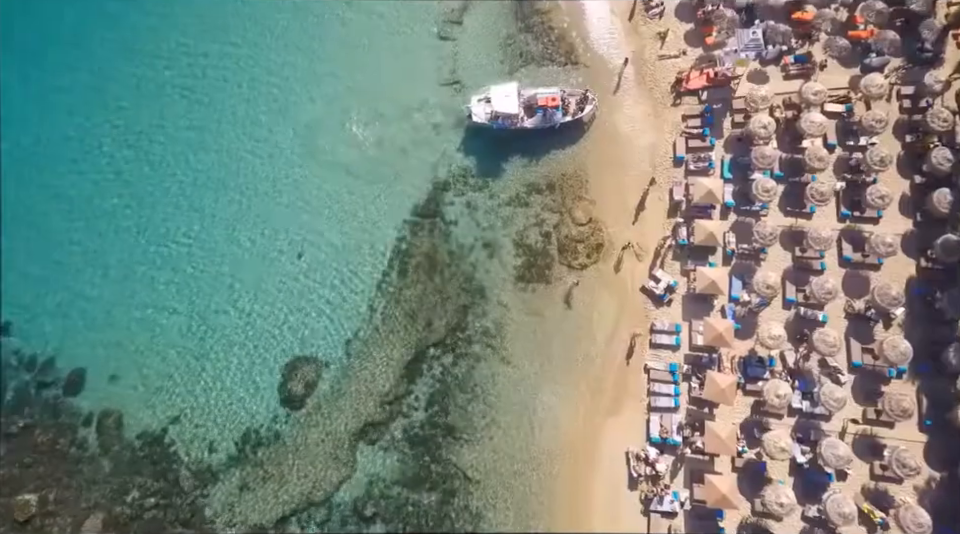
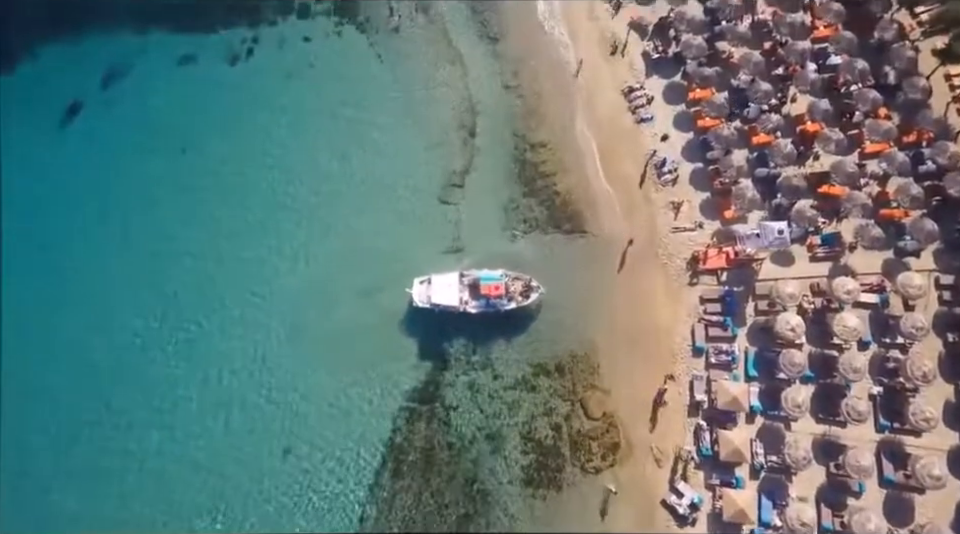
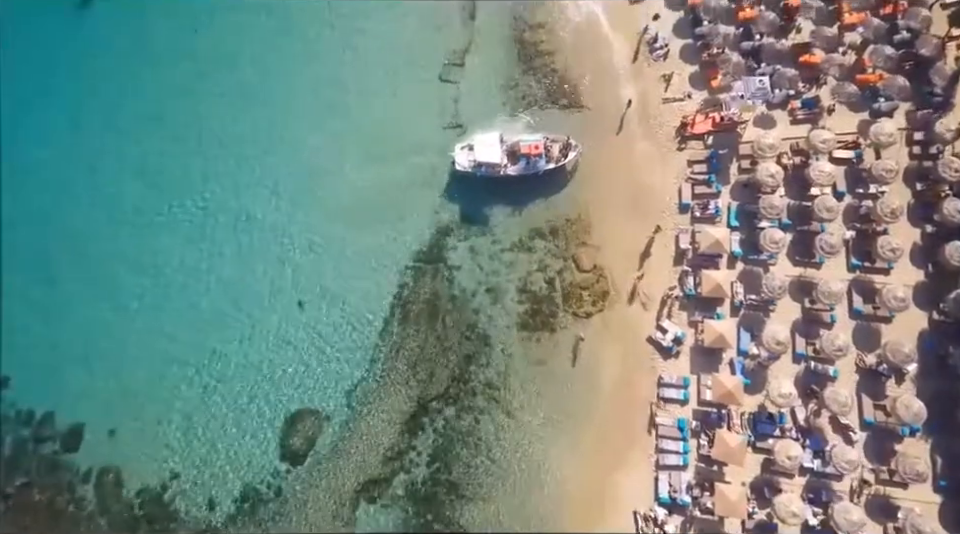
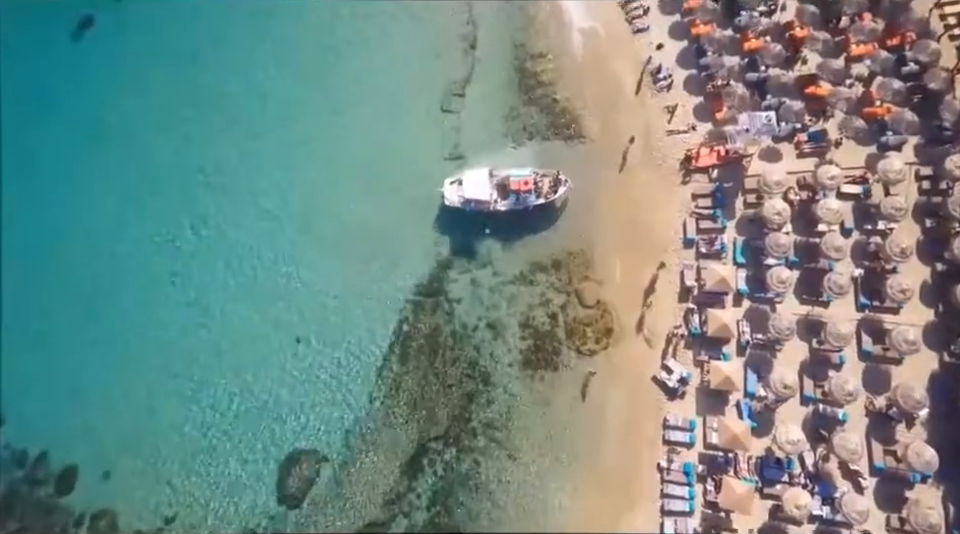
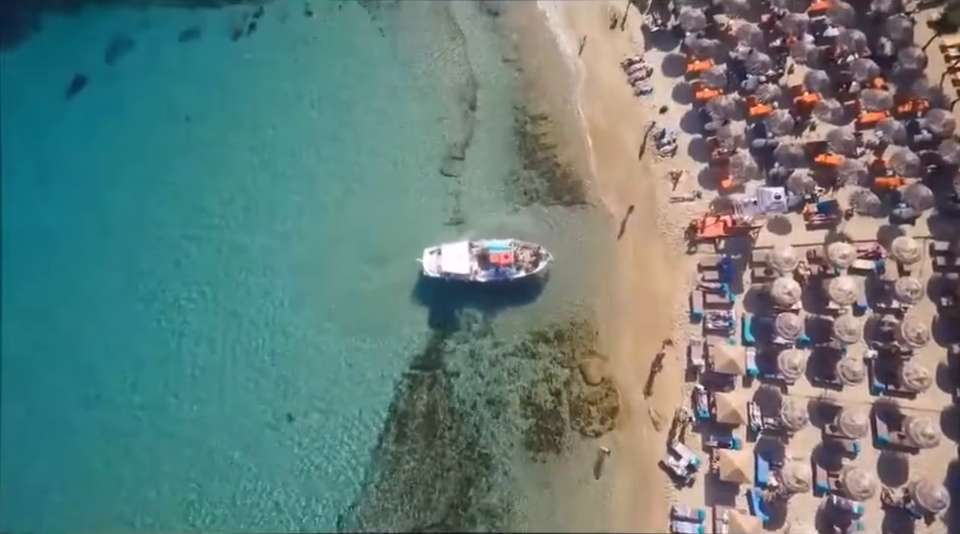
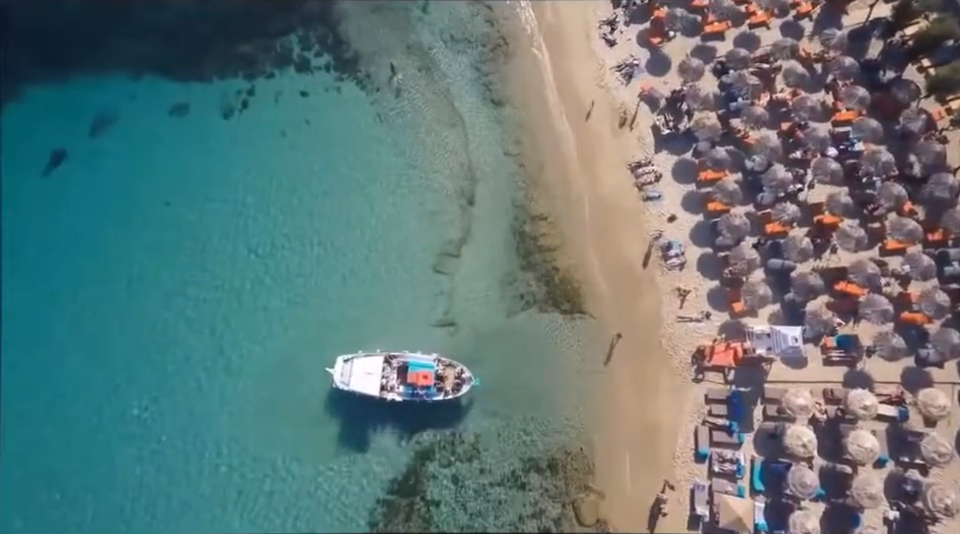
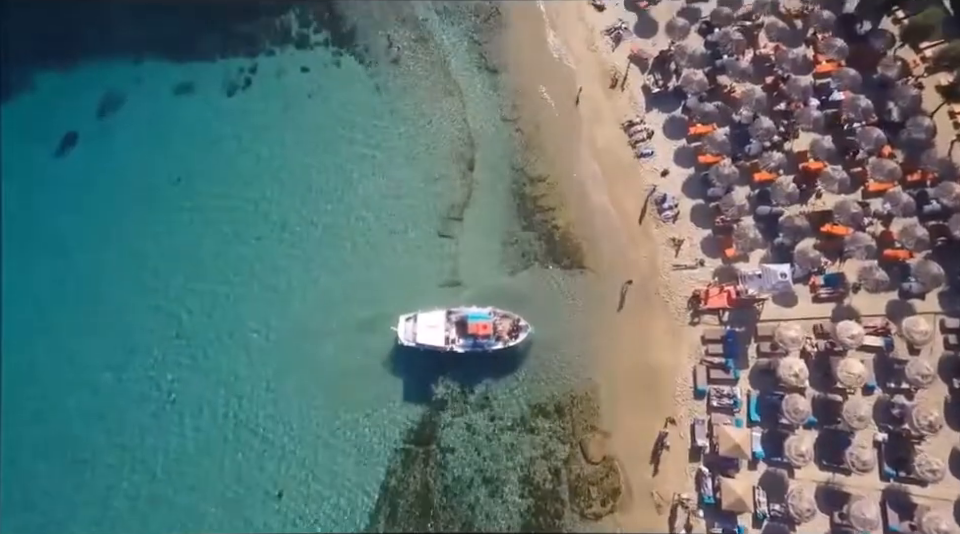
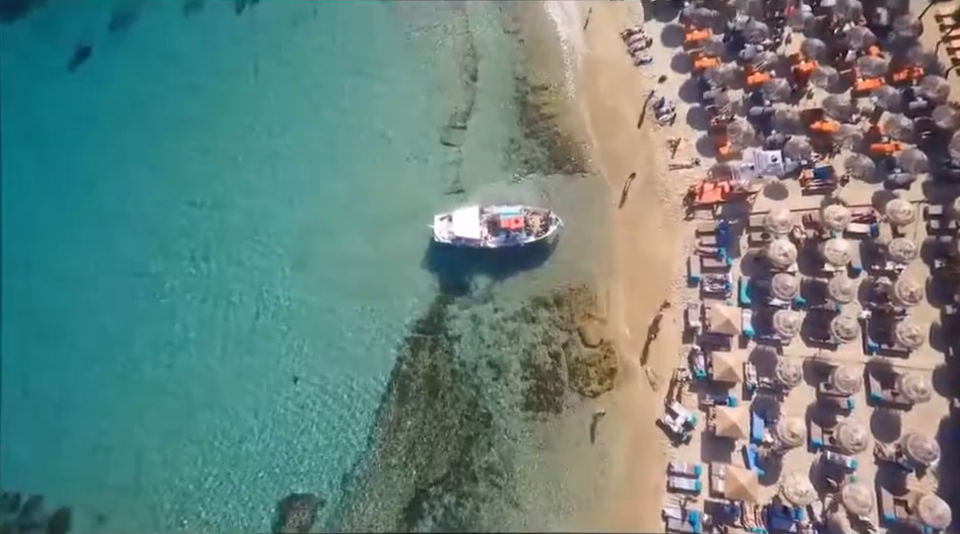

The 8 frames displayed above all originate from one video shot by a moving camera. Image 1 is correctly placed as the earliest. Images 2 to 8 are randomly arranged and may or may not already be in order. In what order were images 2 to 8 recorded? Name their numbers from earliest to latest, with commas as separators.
3, 4, 8, 5, 2, 7, 6
